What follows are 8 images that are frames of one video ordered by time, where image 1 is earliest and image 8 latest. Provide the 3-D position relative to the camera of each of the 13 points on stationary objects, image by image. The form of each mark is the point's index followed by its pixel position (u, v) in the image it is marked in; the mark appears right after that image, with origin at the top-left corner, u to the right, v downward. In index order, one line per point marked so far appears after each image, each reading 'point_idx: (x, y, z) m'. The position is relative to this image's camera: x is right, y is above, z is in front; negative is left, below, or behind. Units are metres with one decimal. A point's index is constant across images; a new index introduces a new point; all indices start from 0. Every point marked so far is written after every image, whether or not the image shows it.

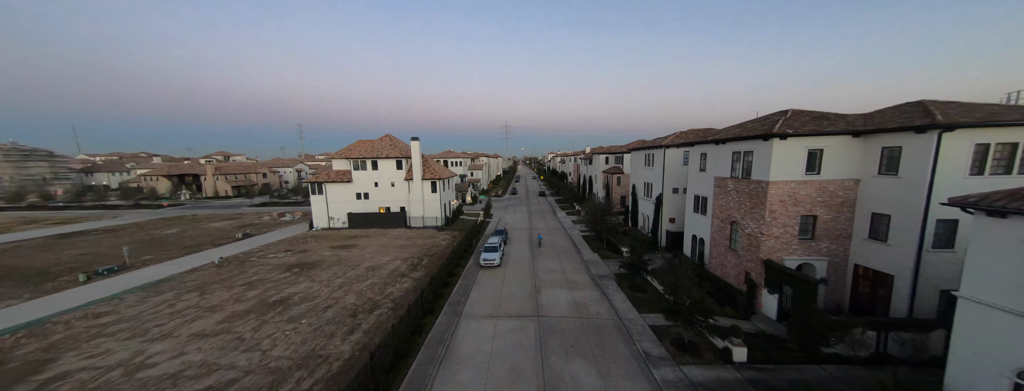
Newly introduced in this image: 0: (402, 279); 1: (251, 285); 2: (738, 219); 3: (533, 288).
0: (-6.7, -5.2, +18.1) m
1: (-15.3, -5.2, +17.3) m
2: (+10.8, -1.2, +14.2) m
3: (+1.3, -5.5, +17.5) m
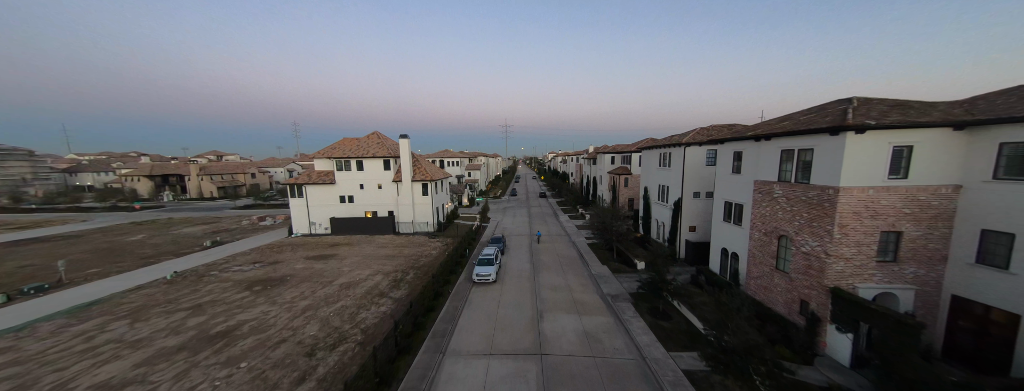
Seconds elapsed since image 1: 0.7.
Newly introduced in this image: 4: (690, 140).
0: (-6.9, -5.5, +15.3) m
1: (-15.4, -5.6, +14.5) m
2: (+10.7, -1.5, +11.4) m
3: (+1.1, -5.8, +14.7) m
4: (+11.6, +3.6, +19.2) m
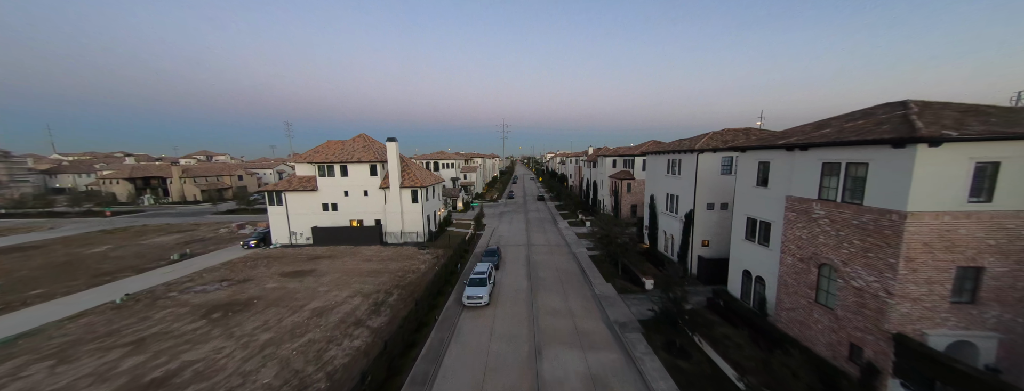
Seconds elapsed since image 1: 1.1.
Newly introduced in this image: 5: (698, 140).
0: (-7.1, -6.2, +13.4) m
1: (-15.7, -6.3, +12.5) m
2: (+10.5, -2.2, +9.6) m
3: (+0.9, -6.5, +12.8) m
4: (+11.3, +2.9, +17.4) m
5: (+11.8, +3.5, +18.9) m
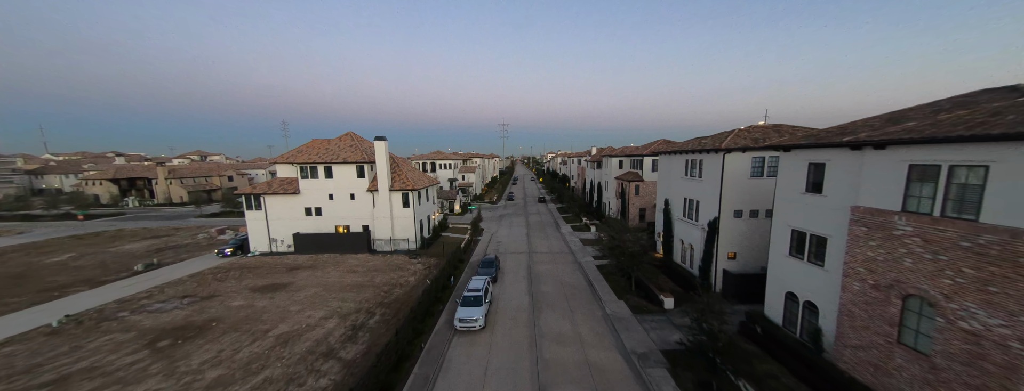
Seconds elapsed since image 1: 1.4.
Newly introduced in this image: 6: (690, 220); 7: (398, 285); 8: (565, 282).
0: (-7.2, -6.5, +11.1) m
1: (-15.7, -6.6, +10.3) m
2: (+10.4, -2.5, +7.3) m
3: (+0.8, -6.8, +10.6) m
4: (+11.3, +2.6, +15.2) m
5: (+11.8, +3.2, +16.6) m
6: (+10.9, -1.5, +18.1) m
7: (-7.2, -5.7, +18.8) m
8: (+3.5, -5.8, +19.7) m
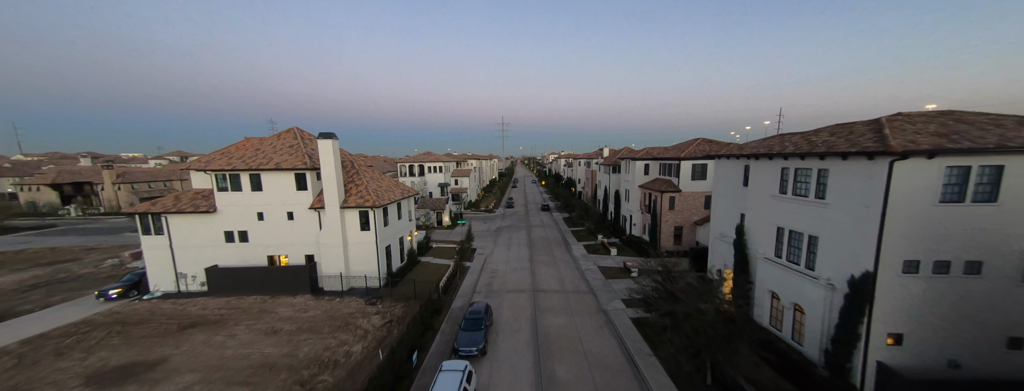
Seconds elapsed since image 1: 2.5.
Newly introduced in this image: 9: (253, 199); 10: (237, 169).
0: (-7.3, -7.6, +4.4) m
1: (-15.8, -7.7, +3.5) m
2: (+10.3, -3.7, +0.5) m
3: (+0.7, -8.0, +3.8) m
4: (+11.2, +1.4, +8.4) m
5: (+11.7, +2.1, +9.8) m
6: (+10.8, -2.6, +11.3) m
7: (-7.4, -6.9, +12.0) m
8: (+3.4, -6.9, +12.9) m
9: (-15.6, -0.2, +17.8) m
10: (-16.1, +1.6, +17.3) m
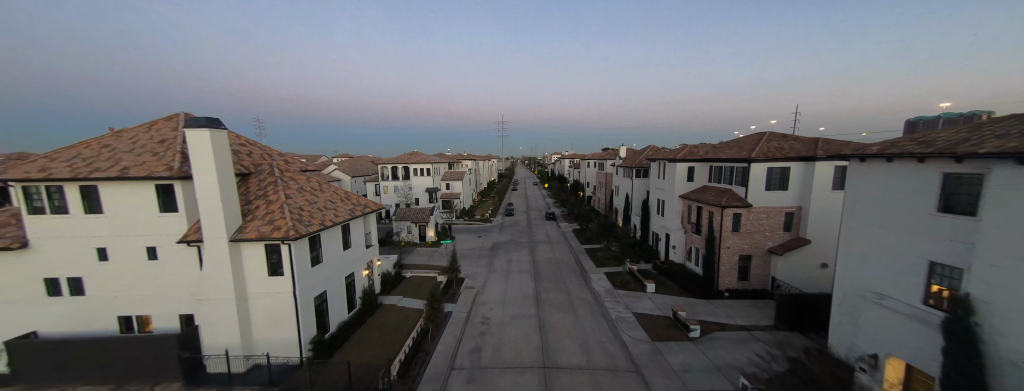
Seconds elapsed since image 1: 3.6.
0: (-7.3, -8.5, -2.5) m
1: (-15.9, -8.6, -3.3) m
2: (+10.3, -4.5, -6.3) m
3: (+0.7, -8.9, -3.1) m
4: (+11.1, +0.5, +1.6) m
5: (+11.6, +1.2, +3.0) m
6: (+10.8, -3.5, +4.5) m
7: (-7.4, -7.8, +5.2) m
8: (+3.4, -7.8, +6.1) m
9: (-15.6, -1.1, +10.9) m
10: (-16.1, +0.7, +10.5) m
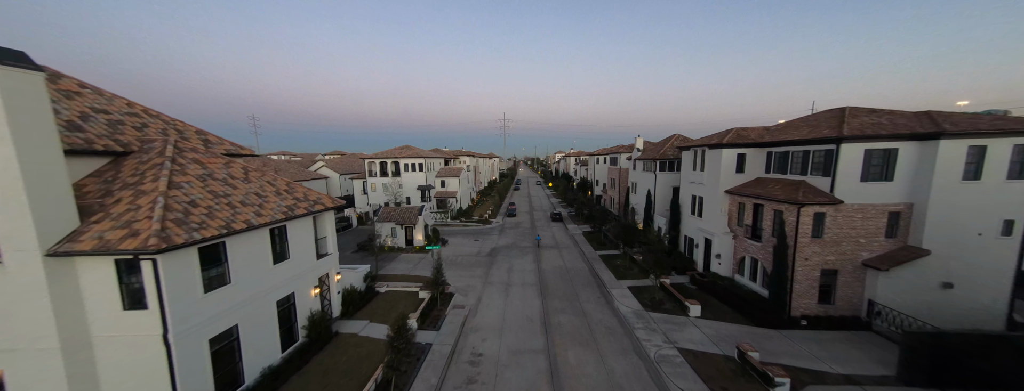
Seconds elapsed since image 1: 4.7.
0: (-7.5, -8.1, -6.7) m
1: (-16.0, -8.2, -7.5) m
2: (+10.1, -4.2, -10.7) m
3: (+0.5, -8.5, -7.4) m
4: (+11.0, +0.9, -2.8) m
5: (+11.6, +1.5, -1.4) m
6: (+10.7, -3.2, +0.1) m
7: (-7.5, -7.4, +0.9) m
8: (+3.3, -7.5, +1.8) m
9: (-15.6, -0.8, +6.8) m
10: (-16.1, +1.0, +6.3) m
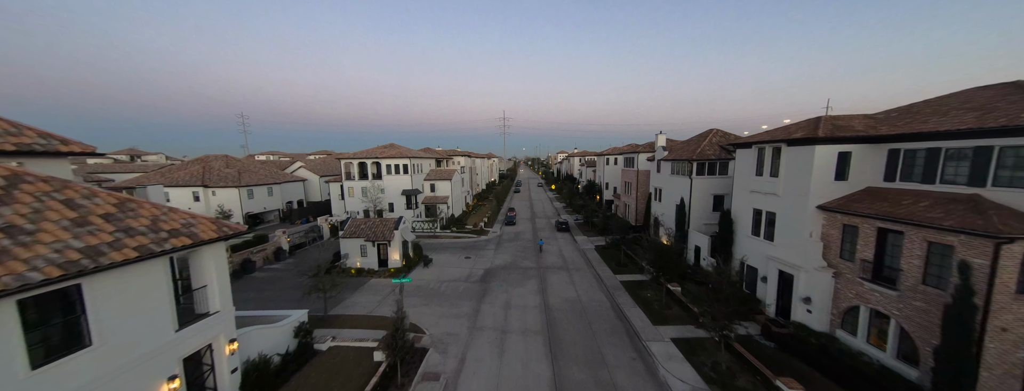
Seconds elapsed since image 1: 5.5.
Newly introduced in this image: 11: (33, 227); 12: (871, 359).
0: (-7.6, -8.8, -11.8) m
1: (-16.2, -8.8, -12.6) m
2: (+10.0, -4.8, -15.8) m
3: (+0.4, -9.1, -12.5) m
4: (+10.9, +0.2, -7.9) m
5: (+11.4, +0.9, -6.4) m
6: (+10.6, -3.9, -5.0) m
7: (-7.6, -8.1, -4.1) m
8: (+3.2, -8.1, -3.3) m
9: (-15.8, -1.4, +1.7) m
10: (-16.3, +0.4, +1.3) m
11: (-9.0, -0.6, +5.6) m
12: (+11.5, -5.2, +9.4) m
